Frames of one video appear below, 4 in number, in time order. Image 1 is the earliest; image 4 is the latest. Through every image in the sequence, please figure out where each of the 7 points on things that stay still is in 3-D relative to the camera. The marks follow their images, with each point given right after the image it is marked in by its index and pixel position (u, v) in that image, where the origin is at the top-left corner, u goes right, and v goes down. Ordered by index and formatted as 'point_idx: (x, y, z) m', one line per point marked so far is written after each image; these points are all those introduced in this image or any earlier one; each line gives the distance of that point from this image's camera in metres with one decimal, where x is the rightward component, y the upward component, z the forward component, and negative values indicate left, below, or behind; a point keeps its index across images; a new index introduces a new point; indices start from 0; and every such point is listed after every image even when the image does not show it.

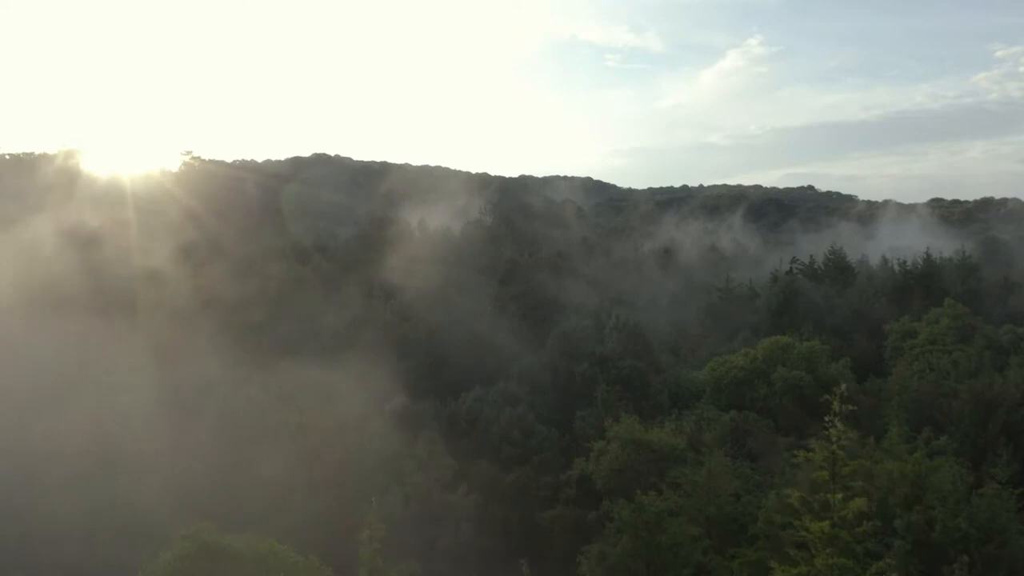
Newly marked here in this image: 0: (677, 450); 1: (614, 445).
0: (+3.2, -3.1, +18.8) m
1: (+2.0, -3.1, +19.2) m
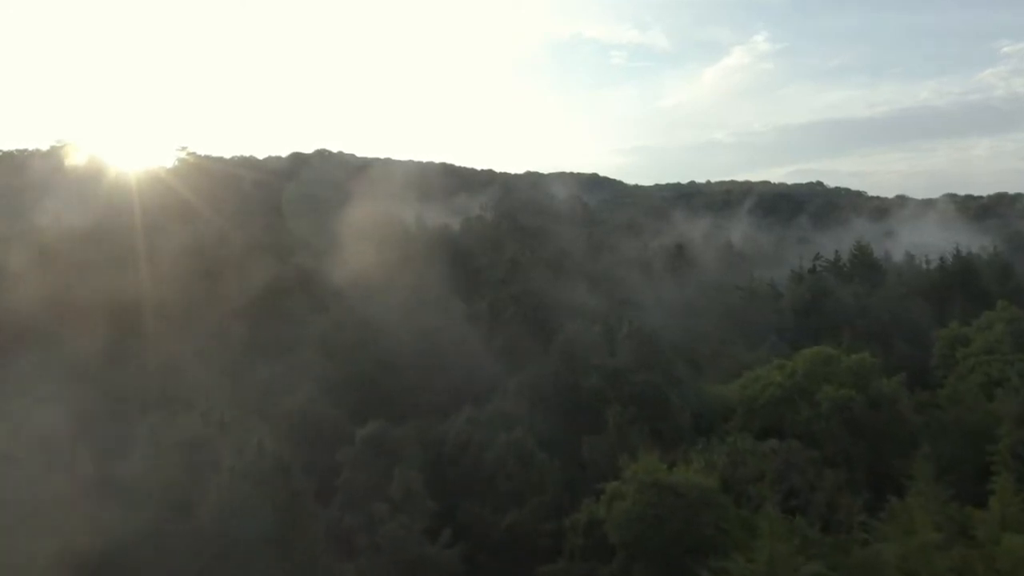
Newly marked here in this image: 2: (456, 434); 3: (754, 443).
0: (+3.1, -3.2, +15.2) m
1: (+1.9, -3.2, +15.6) m
2: (-1.2, -3.0, +20.3) m
3: (+4.5, -2.9, +18.2) m
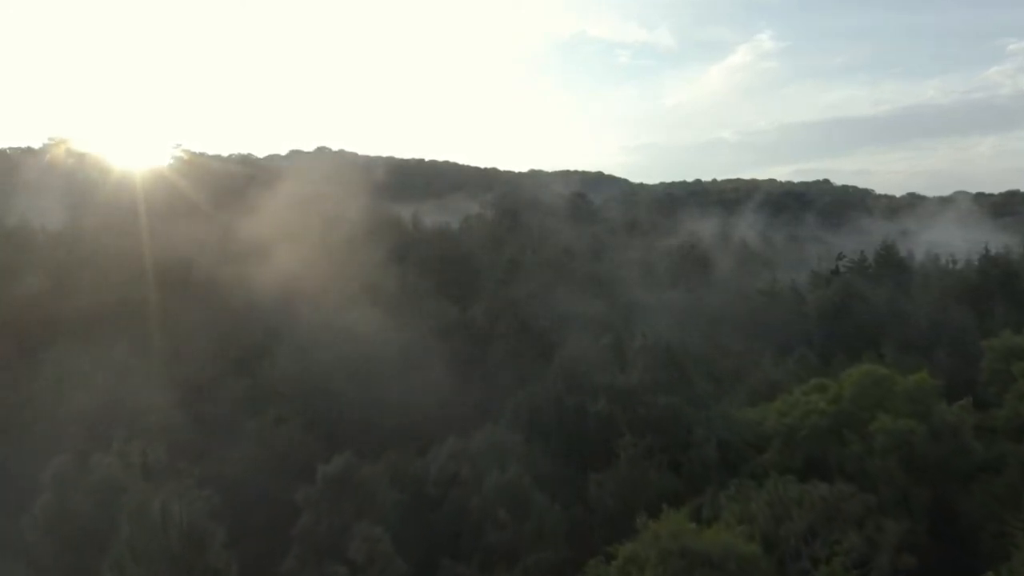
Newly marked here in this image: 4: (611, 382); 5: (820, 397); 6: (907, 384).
0: (+2.9, -3.4, +11.9) m
1: (+1.7, -3.4, +12.3) m
2: (-1.3, -3.2, +17.1) m
3: (+4.4, -3.0, +15.0) m
4: (+2.0, -1.9, +19.6) m
5: (+5.8, -2.0, +18.3) m
6: (+7.2, -1.8, +17.9) m
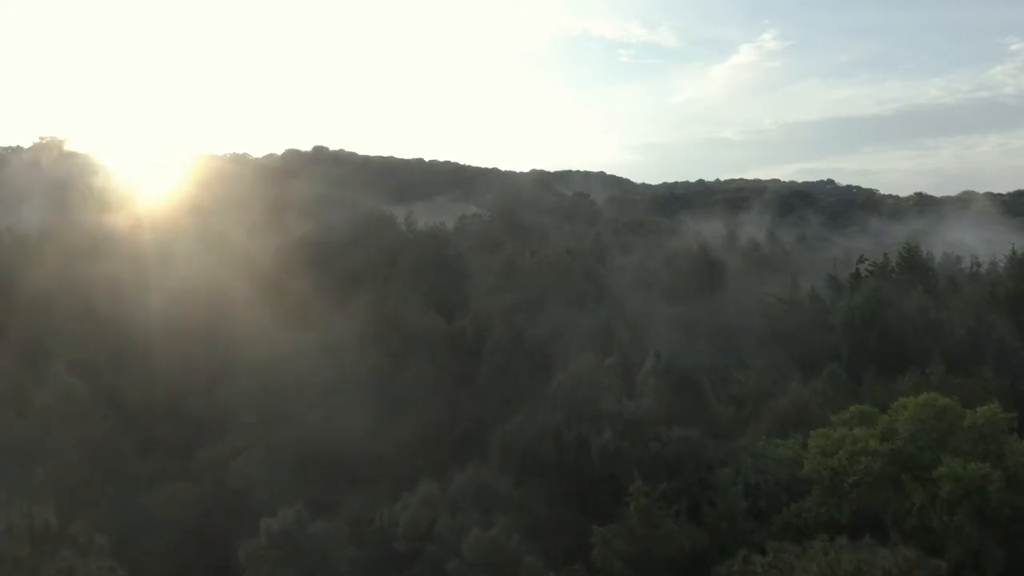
0: (+2.7, -3.6, +9.0) m
1: (+1.5, -3.6, +9.4) m
2: (-1.5, -3.4, +14.1) m
3: (+4.2, -3.3, +12.0) m
4: (+1.8, -2.1, +16.7) m
5: (+5.6, -2.3, +15.4) m
6: (+7.0, -2.0, +15.0) m
